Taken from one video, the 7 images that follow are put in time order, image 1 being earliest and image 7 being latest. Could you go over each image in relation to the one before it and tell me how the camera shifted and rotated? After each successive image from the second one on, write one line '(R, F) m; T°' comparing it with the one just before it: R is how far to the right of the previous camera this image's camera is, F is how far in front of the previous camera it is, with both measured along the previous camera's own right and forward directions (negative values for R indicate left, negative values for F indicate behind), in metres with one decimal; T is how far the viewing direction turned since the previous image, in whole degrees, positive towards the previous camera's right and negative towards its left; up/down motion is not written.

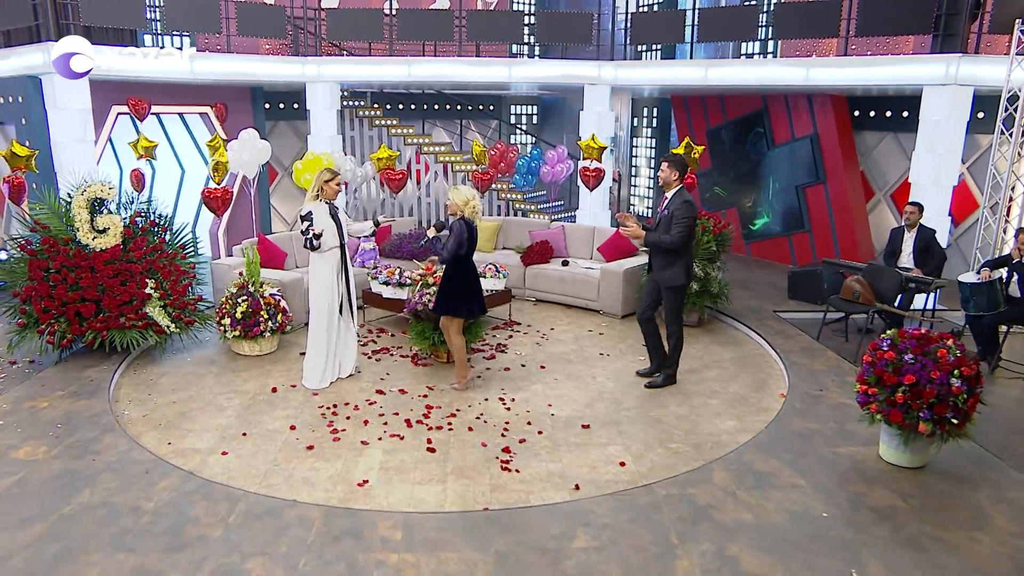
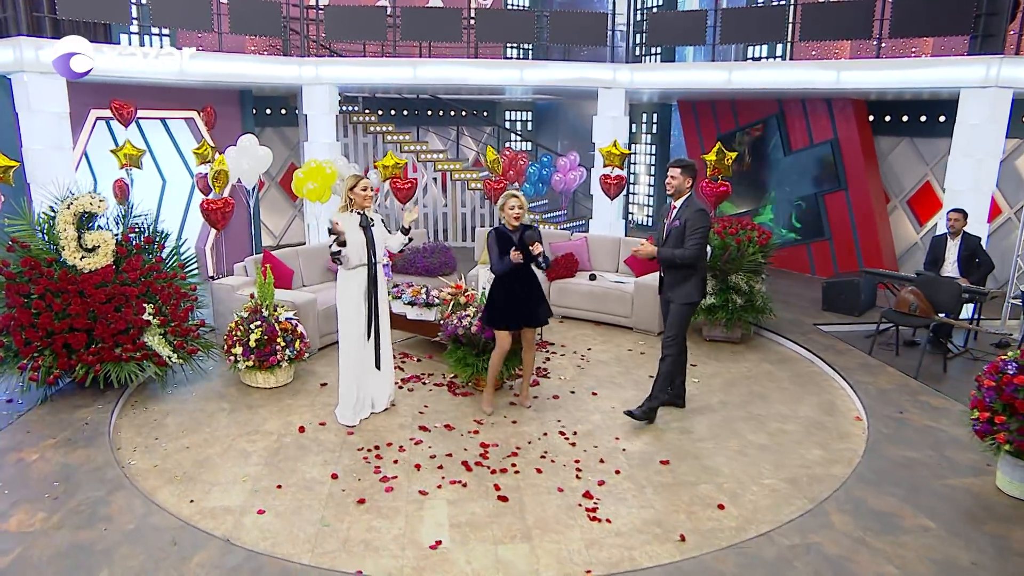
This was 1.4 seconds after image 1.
(-0.7, +0.6) m; +4°
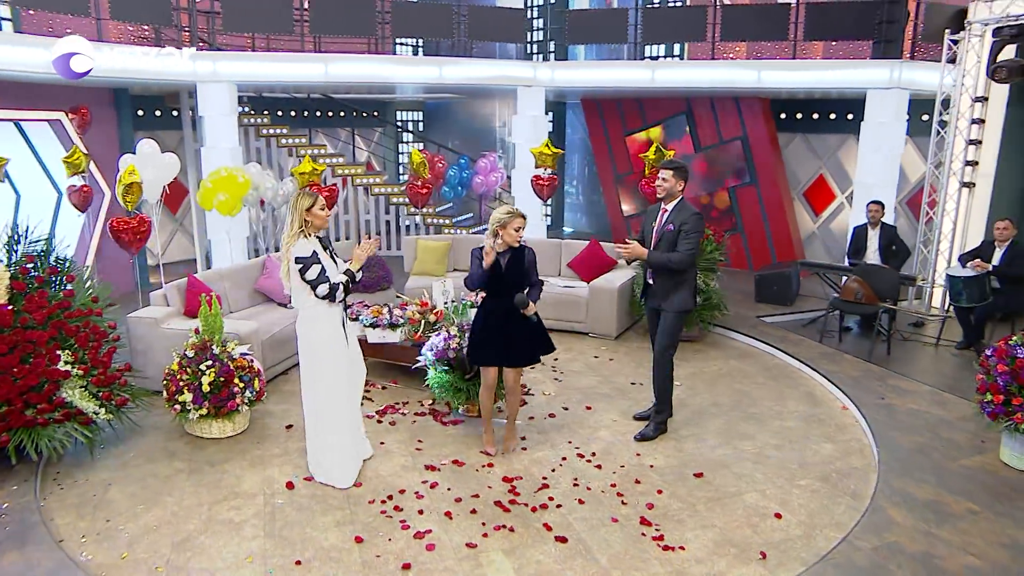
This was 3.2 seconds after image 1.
(-1.1, +0.6) m; +13°
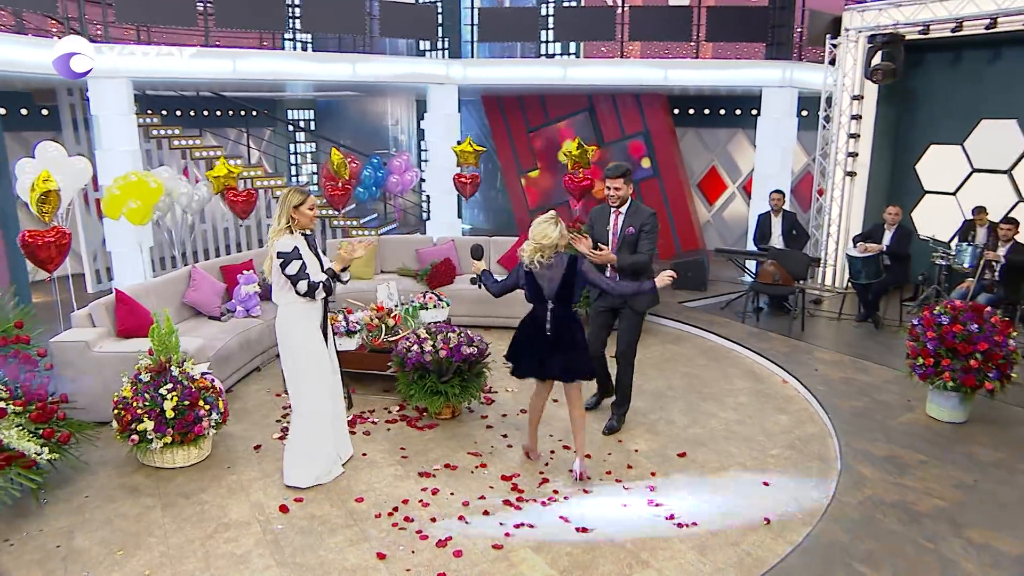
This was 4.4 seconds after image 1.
(-0.8, +0.1) m; +11°
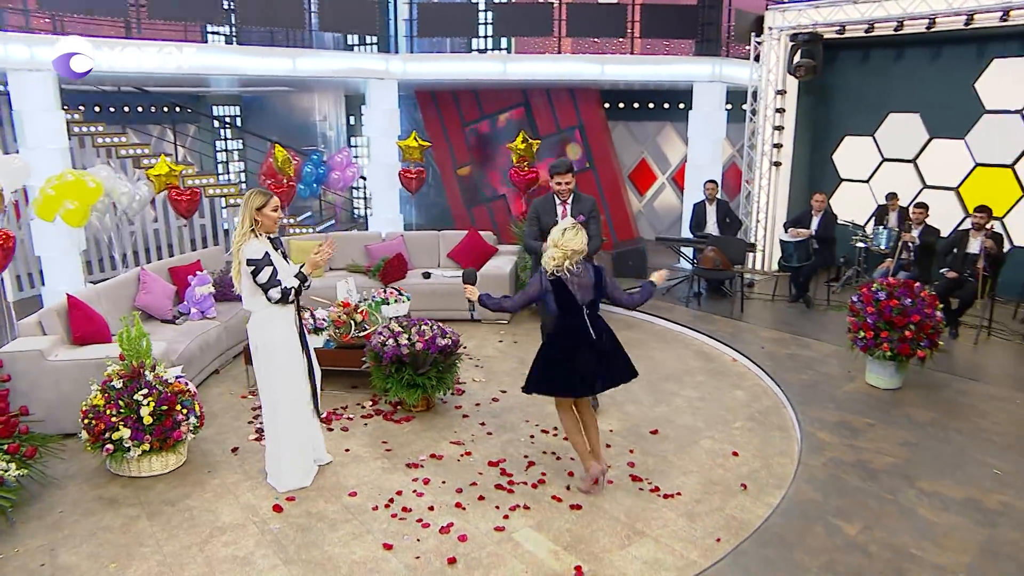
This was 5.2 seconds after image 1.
(-0.4, -0.1) m; +7°
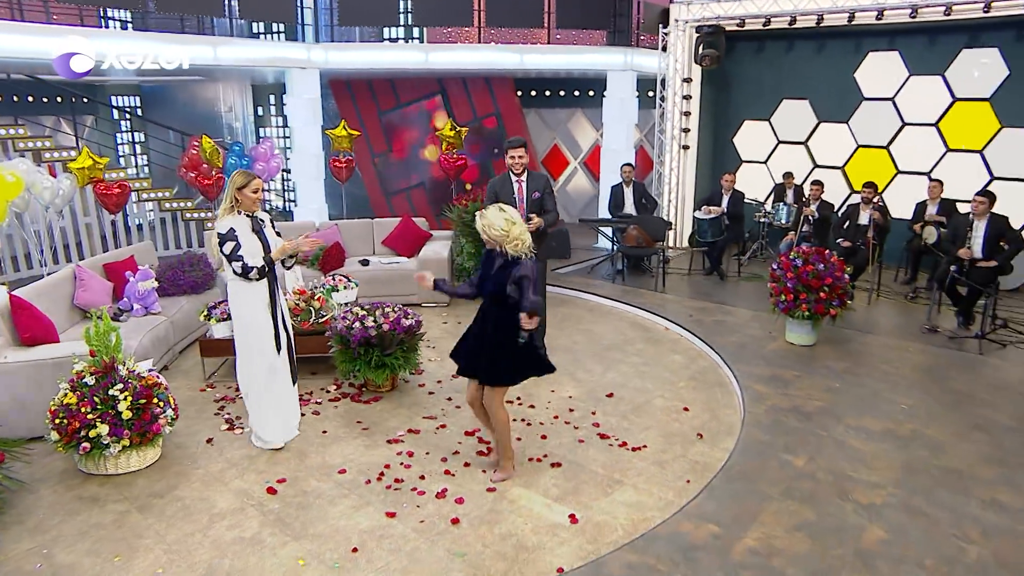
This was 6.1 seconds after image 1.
(-0.5, -0.2) m; +9°
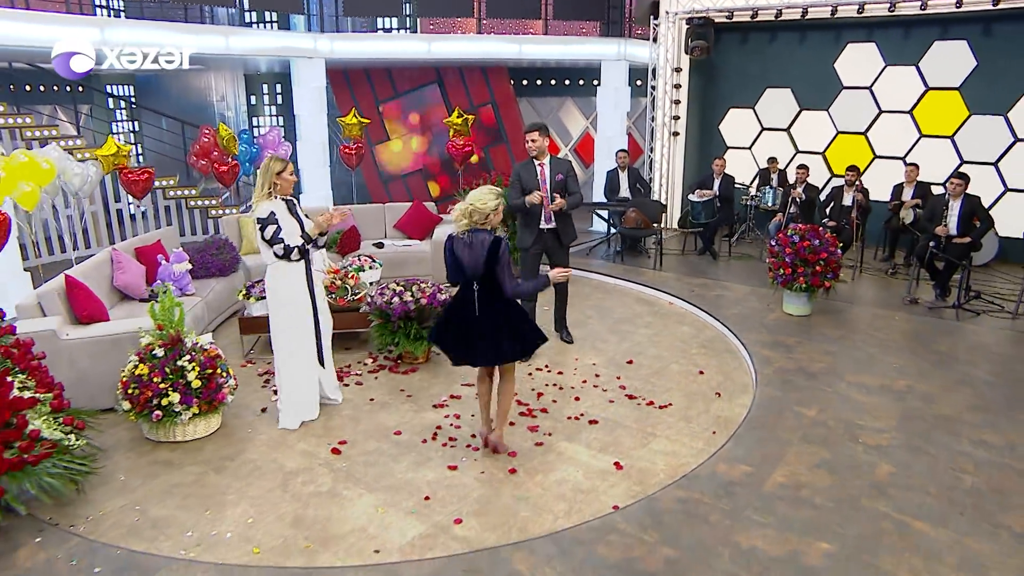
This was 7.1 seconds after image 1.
(-0.5, -0.4) m; +3°
